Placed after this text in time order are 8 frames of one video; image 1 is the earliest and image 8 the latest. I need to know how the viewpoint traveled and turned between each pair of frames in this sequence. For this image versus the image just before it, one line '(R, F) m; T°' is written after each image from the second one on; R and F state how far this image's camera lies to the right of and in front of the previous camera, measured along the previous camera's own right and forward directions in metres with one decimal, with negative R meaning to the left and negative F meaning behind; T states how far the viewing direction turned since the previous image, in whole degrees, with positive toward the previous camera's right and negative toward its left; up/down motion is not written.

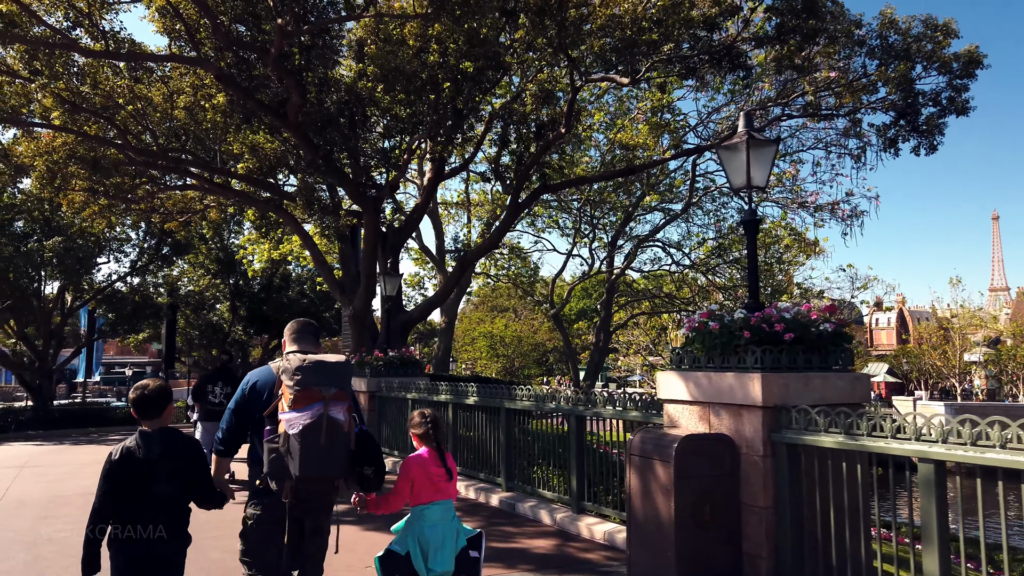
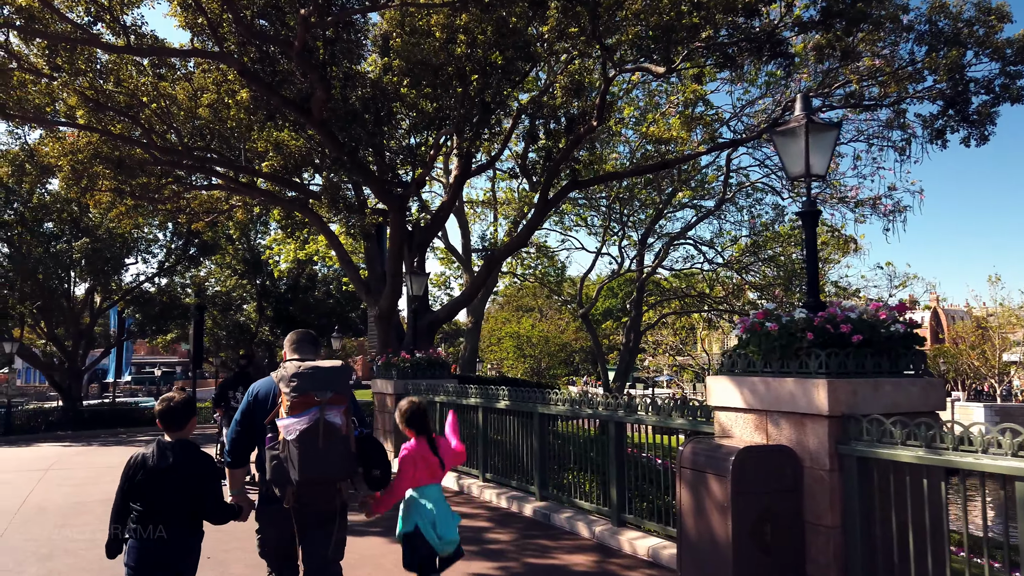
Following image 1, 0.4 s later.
(-0.1, +0.4) m; -2°
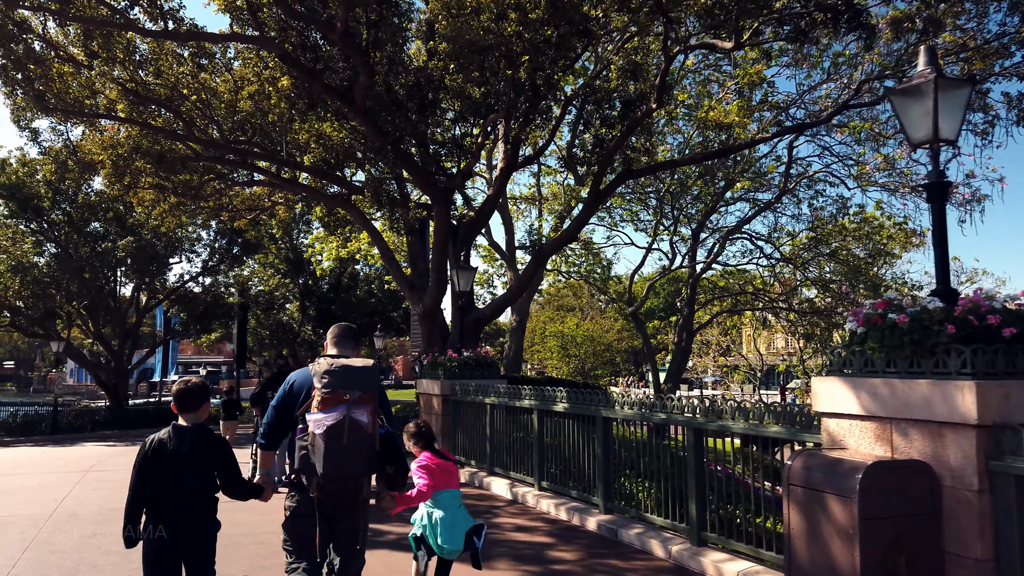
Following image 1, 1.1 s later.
(-0.2, +0.6) m; -3°
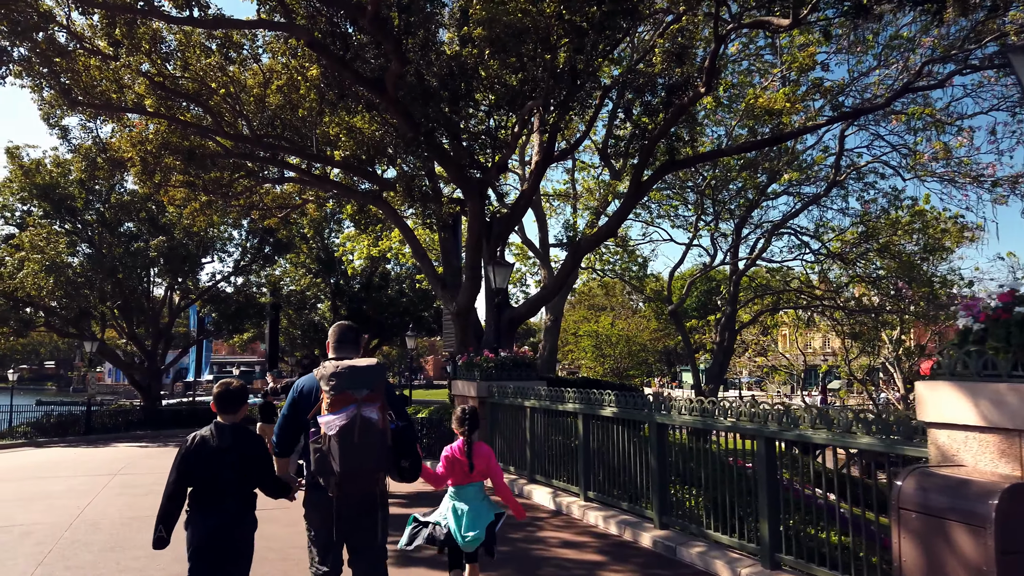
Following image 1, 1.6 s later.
(-0.1, +0.5) m; -2°
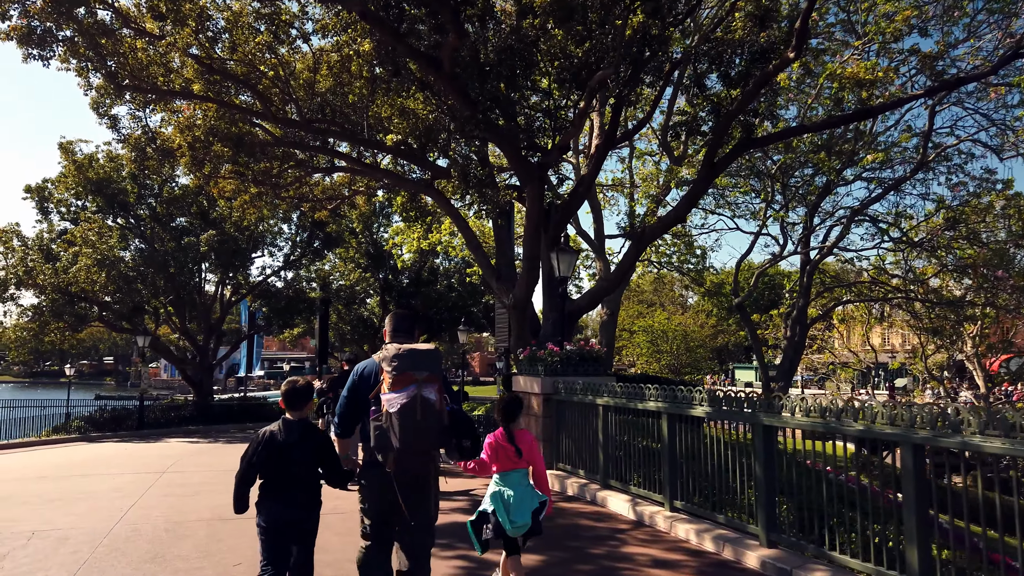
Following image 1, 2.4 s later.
(-0.3, +0.7) m; -3°
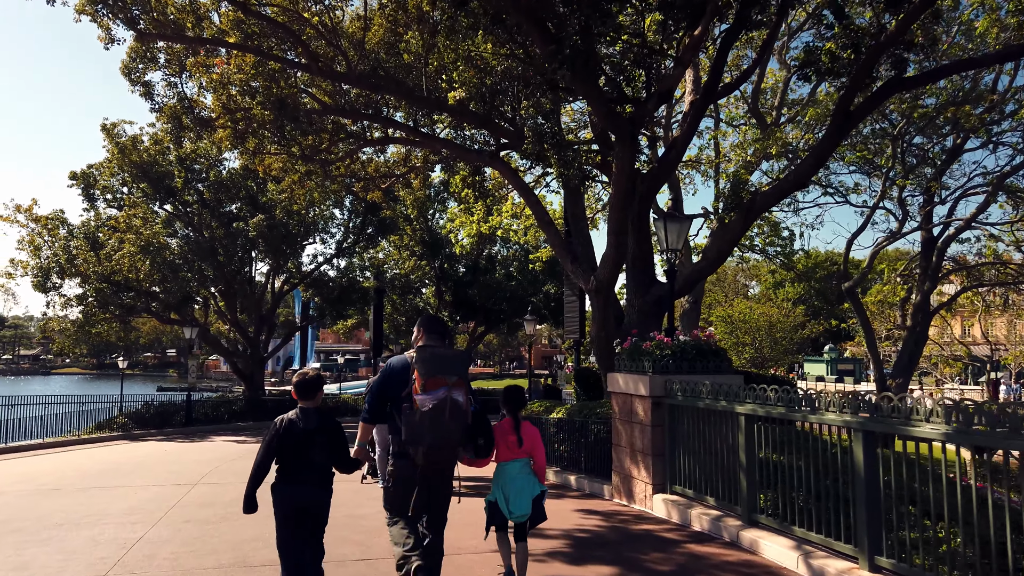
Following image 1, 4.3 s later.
(-0.5, +1.9) m; -4°
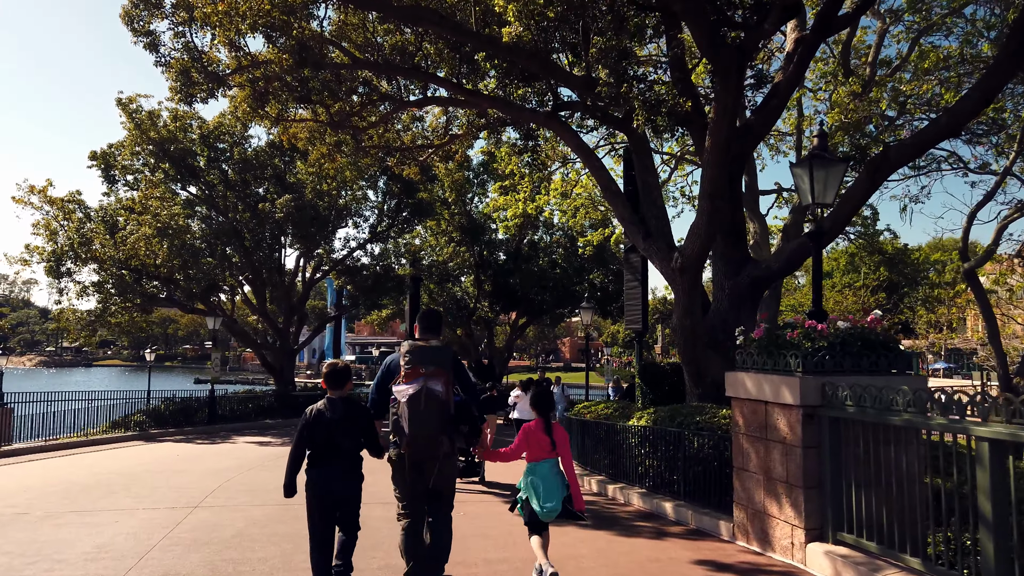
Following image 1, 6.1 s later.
(-0.4, +2.0) m; -3°
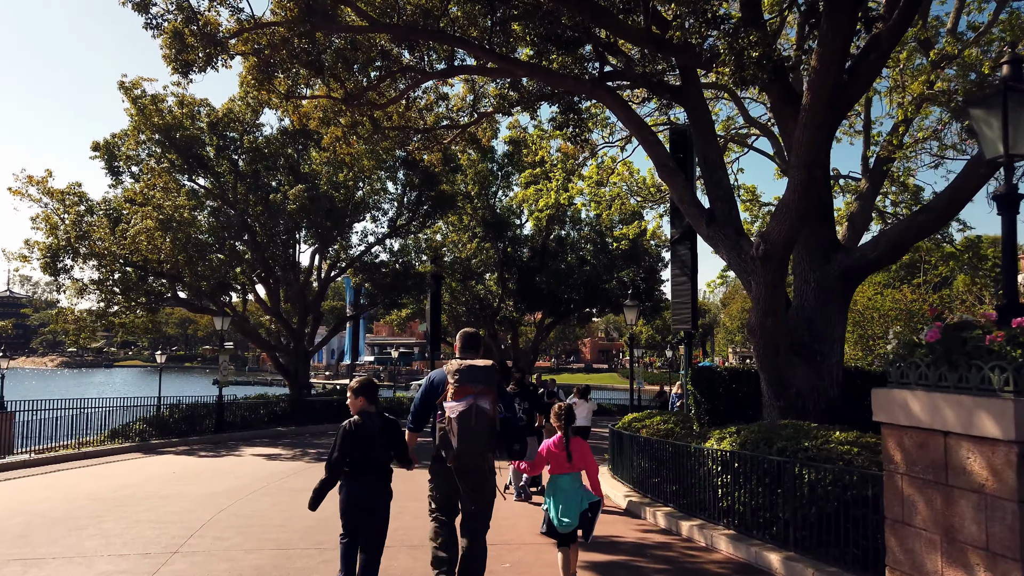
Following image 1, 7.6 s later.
(-0.3, +1.6) m; -1°
